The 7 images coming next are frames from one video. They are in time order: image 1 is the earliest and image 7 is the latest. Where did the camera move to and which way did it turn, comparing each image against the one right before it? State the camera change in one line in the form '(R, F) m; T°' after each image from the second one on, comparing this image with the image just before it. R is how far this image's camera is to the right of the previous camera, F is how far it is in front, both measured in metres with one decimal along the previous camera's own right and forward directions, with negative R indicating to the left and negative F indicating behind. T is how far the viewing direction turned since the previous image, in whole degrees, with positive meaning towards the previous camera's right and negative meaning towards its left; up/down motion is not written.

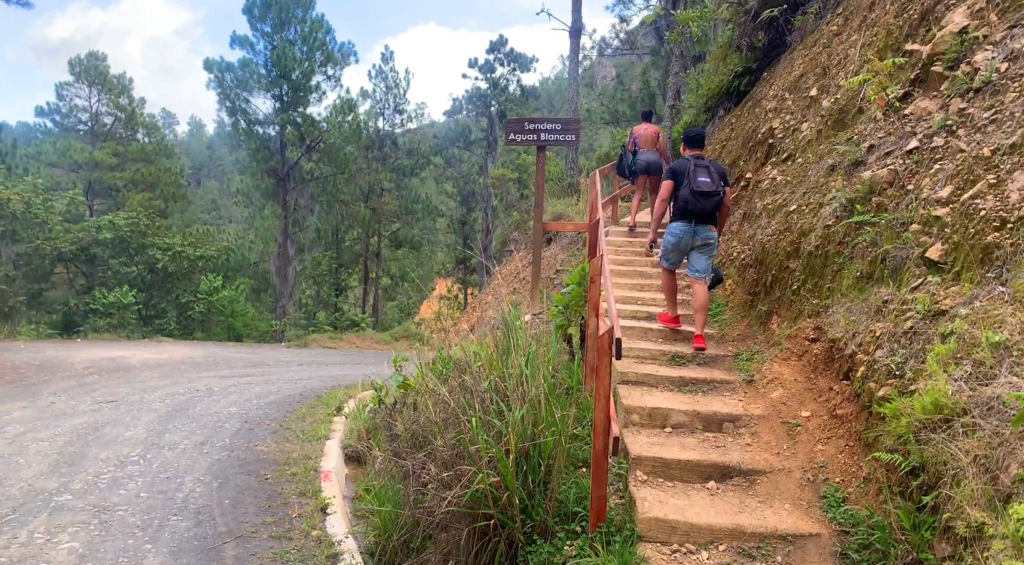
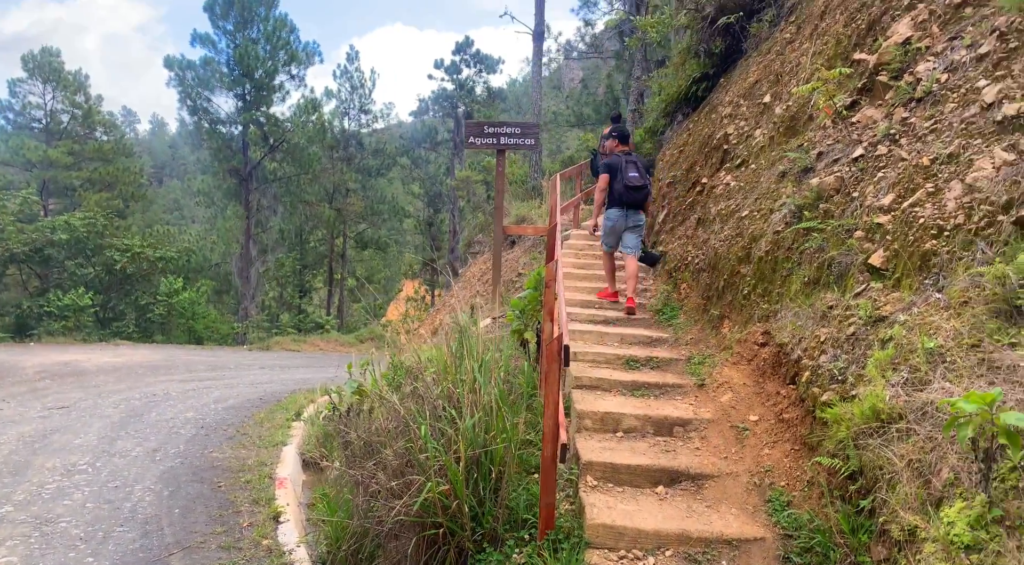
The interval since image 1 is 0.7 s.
(+0.1, 0.0) m; +3°
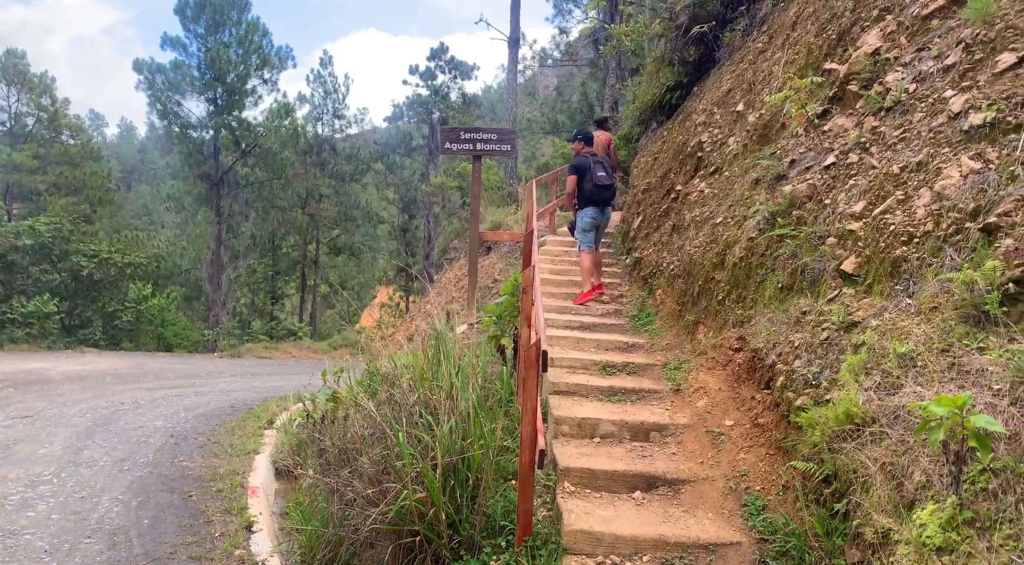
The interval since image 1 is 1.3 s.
(0.0, 0.0) m; +2°
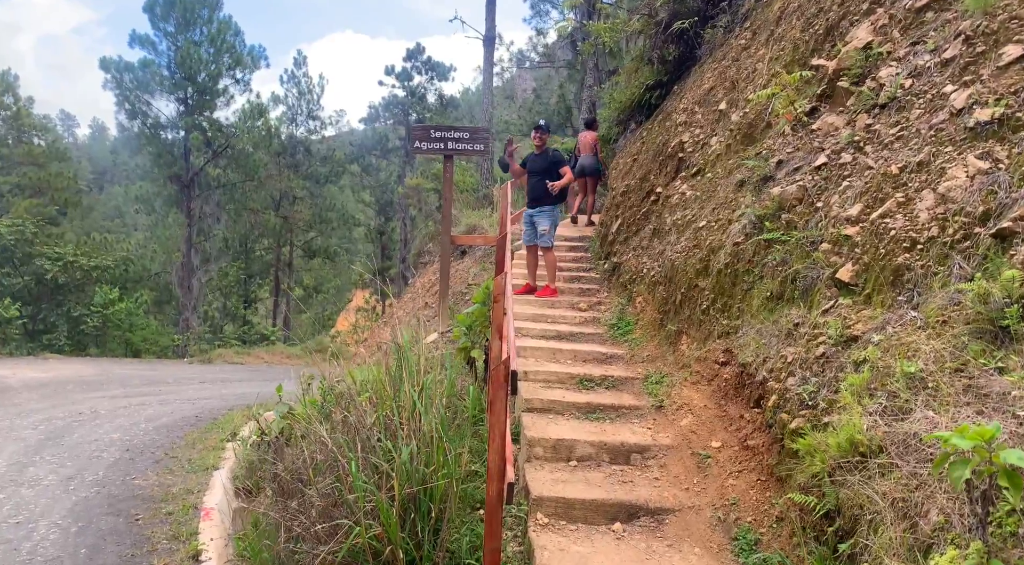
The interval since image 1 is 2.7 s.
(+0.1, +0.4) m; +2°
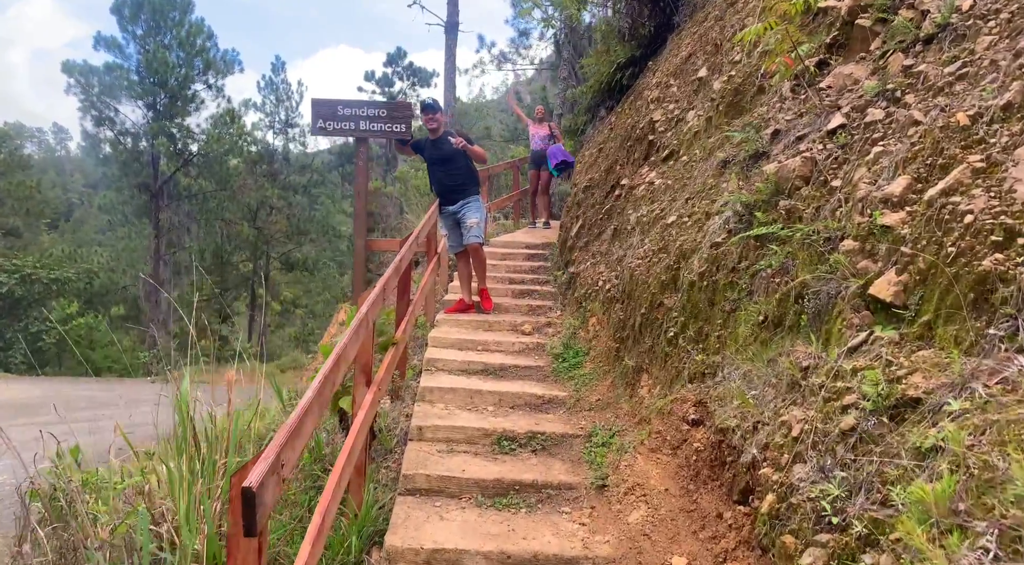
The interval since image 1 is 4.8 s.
(+0.5, +1.5) m; 0°
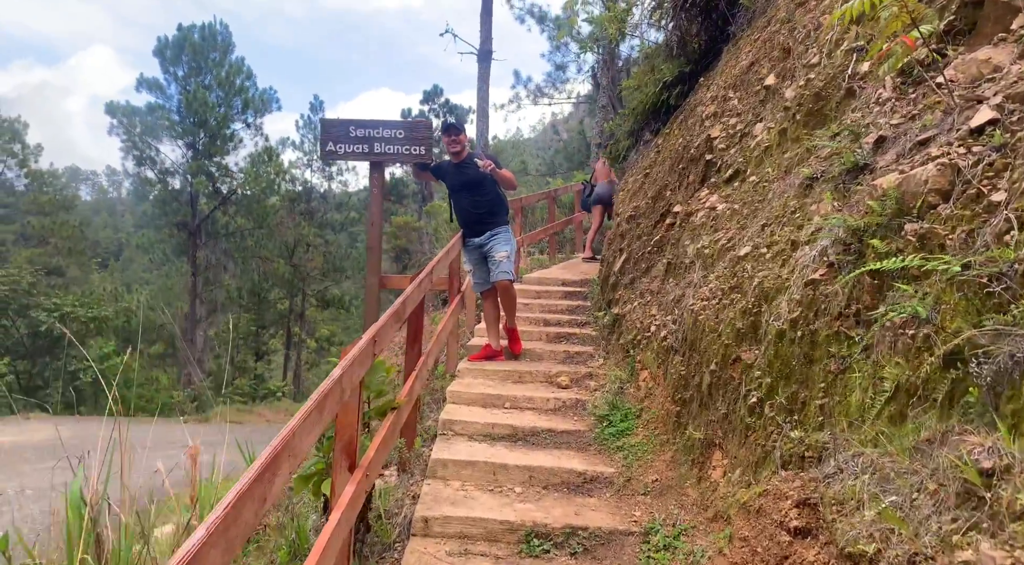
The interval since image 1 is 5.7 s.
(0.0, +0.8) m; -3°
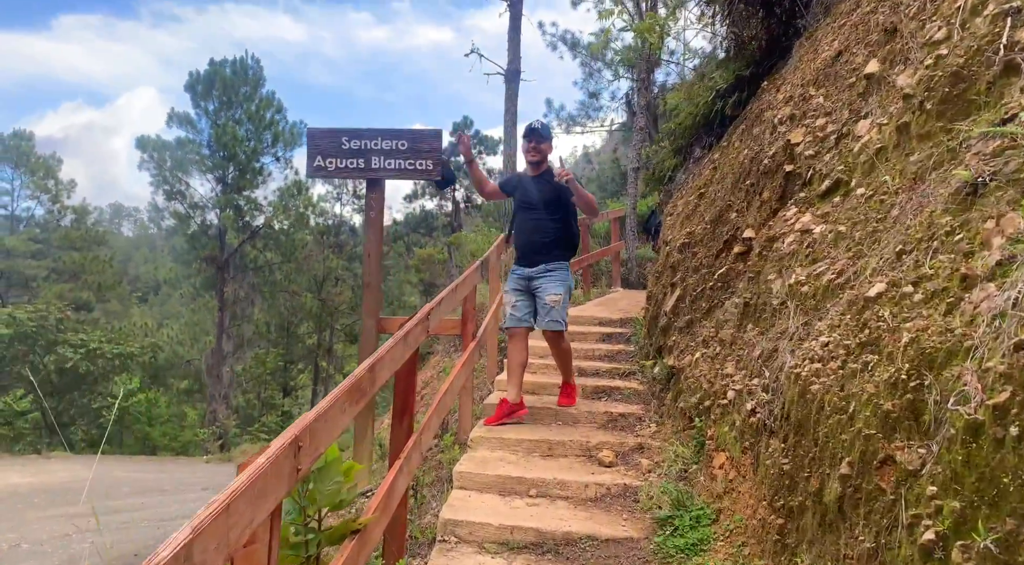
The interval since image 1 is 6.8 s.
(0.0, +1.0) m; -3°
